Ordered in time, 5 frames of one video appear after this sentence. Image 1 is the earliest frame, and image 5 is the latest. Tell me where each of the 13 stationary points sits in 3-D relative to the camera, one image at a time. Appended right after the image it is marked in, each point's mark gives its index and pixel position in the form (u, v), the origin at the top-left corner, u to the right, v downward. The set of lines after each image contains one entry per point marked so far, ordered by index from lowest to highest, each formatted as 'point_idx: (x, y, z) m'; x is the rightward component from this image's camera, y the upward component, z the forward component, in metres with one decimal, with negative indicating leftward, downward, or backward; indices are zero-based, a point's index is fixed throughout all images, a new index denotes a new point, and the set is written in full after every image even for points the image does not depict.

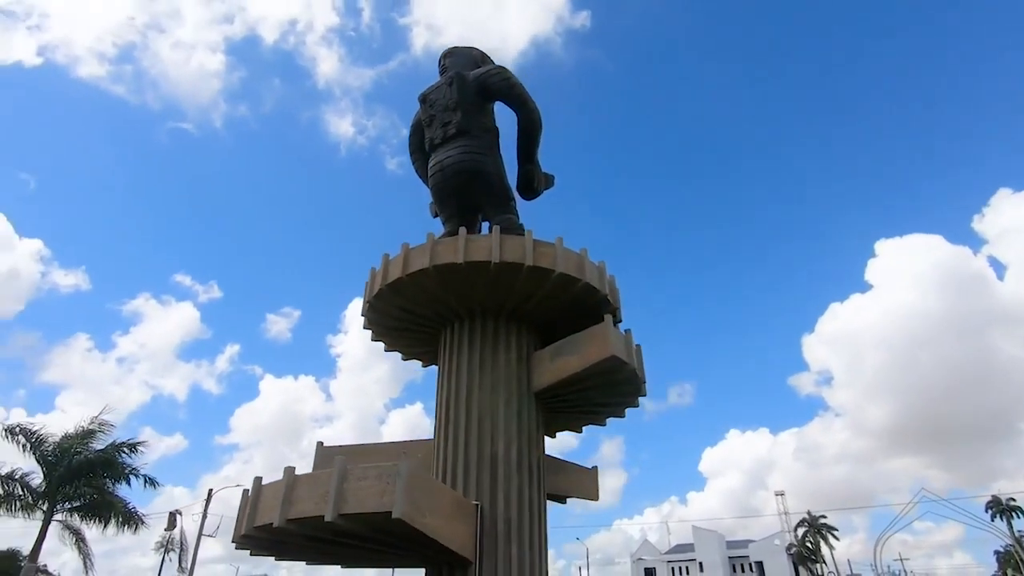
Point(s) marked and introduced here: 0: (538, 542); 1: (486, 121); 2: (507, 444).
0: (+0.2, -4.2, +9.8) m
1: (-0.6, +3.7, +13.0) m
2: (-0.2, -2.6, +10.0) m
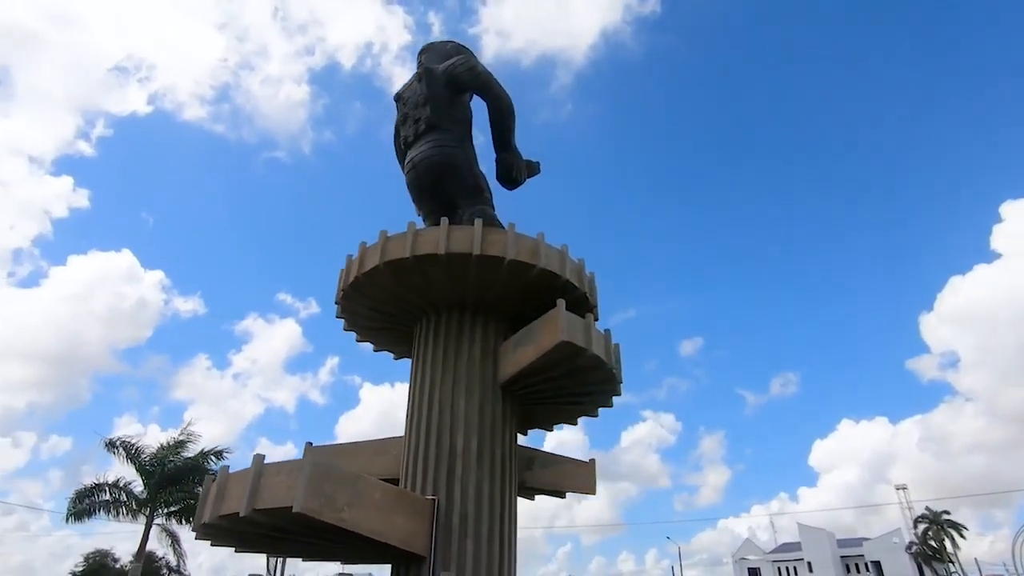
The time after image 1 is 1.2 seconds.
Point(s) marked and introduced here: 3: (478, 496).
0: (-0.4, -4.0, +9.6) m
1: (-1.2, +3.8, +12.9) m
2: (-0.8, -2.5, +9.8) m
3: (-0.8, -3.3, +9.5) m
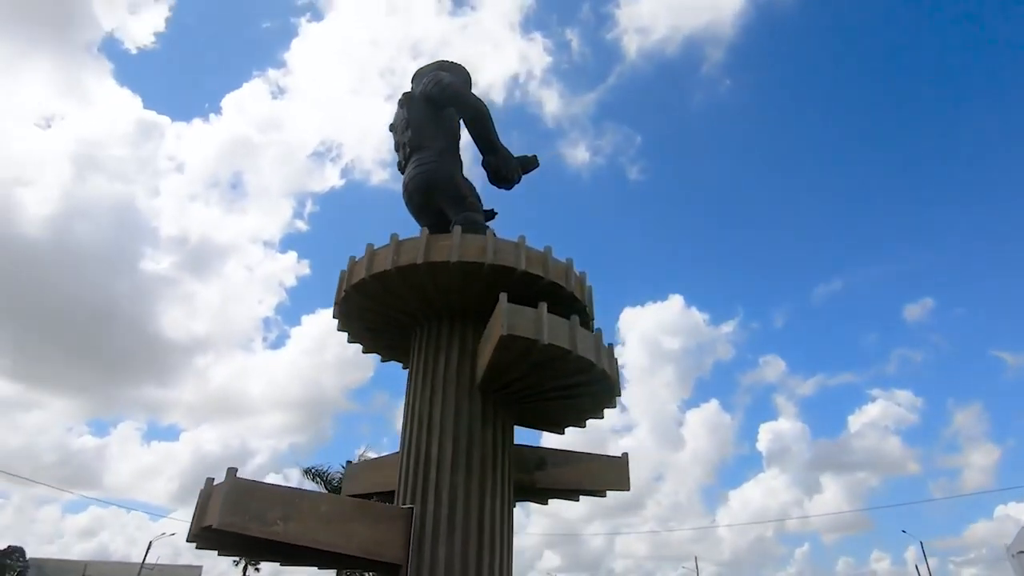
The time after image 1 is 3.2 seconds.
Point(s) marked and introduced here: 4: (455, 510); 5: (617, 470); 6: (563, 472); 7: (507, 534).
0: (-0.6, -4.1, +9.5) m
1: (-1.7, +3.5, +13.2) m
2: (-1.2, -2.6, +9.9) m
3: (-1.1, -3.5, +9.5) m
4: (-1.0, -3.6, +9.5) m
5: (+2.0, -3.5, +11.5) m
6: (+1.0, -3.5, +11.2) m
7: (-0.3, -4.2, +9.9) m
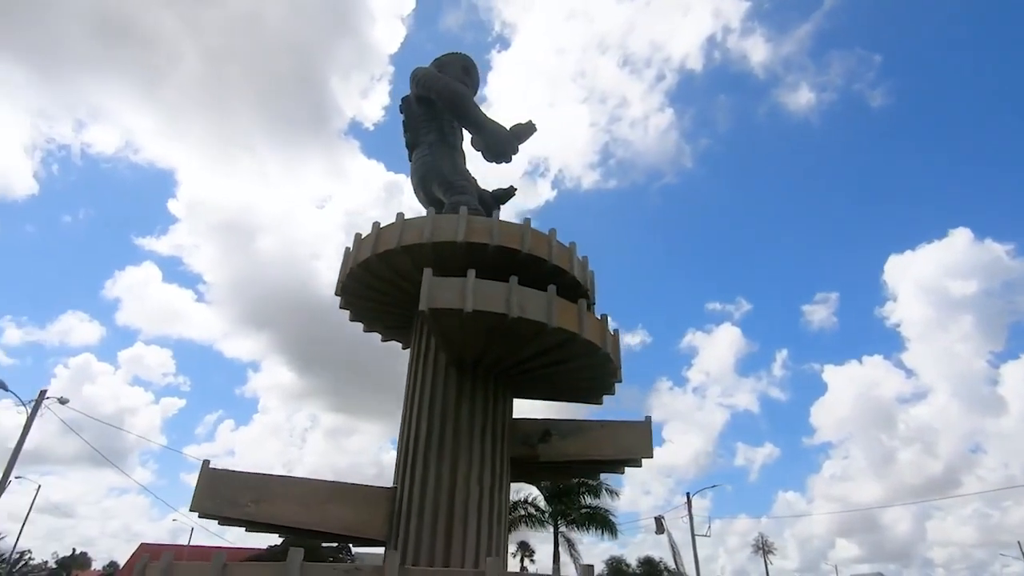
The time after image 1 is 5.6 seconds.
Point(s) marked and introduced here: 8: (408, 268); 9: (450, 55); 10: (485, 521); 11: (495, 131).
0: (-0.8, -3.7, +9.5) m
1: (-1.9, +3.8, +13.5) m
2: (-1.5, -2.4, +10.1) m
3: (-1.4, -3.2, +9.7) m
4: (-1.3, -3.3, +9.7) m
5: (+2.1, -2.6, +10.4) m
6: (+1.1, -2.7, +10.5) m
7: (-0.3, -3.7, +9.8) m
8: (-1.7, +0.3, +10.5) m
9: (-1.5, +5.7, +14.5) m
10: (-0.4, -3.8, +9.7) m
11: (-0.3, +3.4, +12.9) m
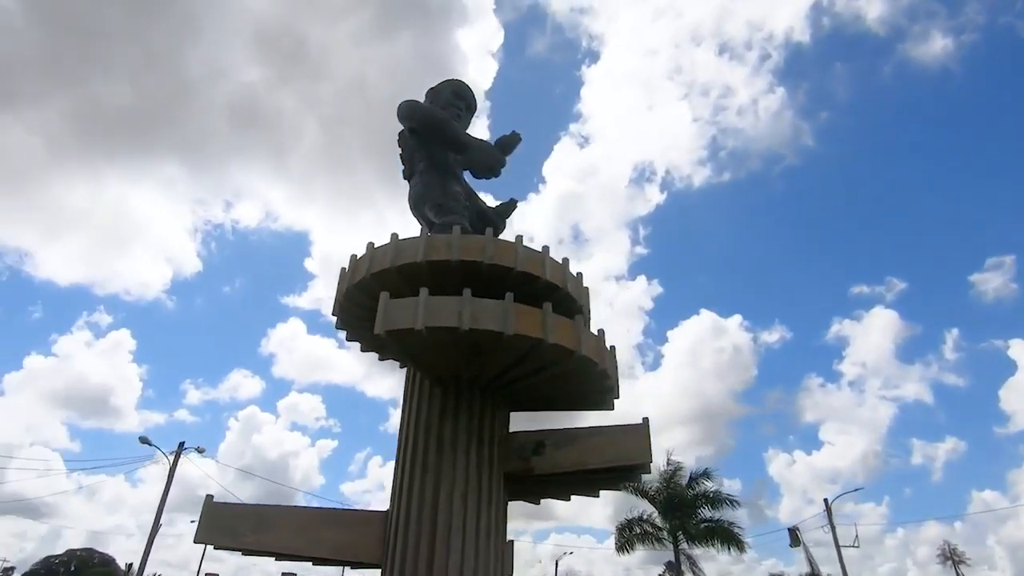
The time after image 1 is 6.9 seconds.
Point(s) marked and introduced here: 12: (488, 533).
0: (-1.0, -4.0, +9.4) m
1: (-2.1, +3.2, +13.9) m
2: (-1.6, -2.7, +10.2) m
3: (-1.5, -3.5, +9.7) m
4: (-1.5, -3.6, +9.6) m
5: (+1.9, -2.5, +9.7) m
6: (+1.0, -2.8, +10.0) m
7: (-0.4, -4.0, +9.5) m
8: (-2.1, -0.1, +10.8) m
9: (-1.8, +5.1, +14.8) m
10: (-0.5, -4.1, +9.5) m
11: (-0.7, +3.1, +12.9) m
12: (-0.3, -3.9, +9.6) m
